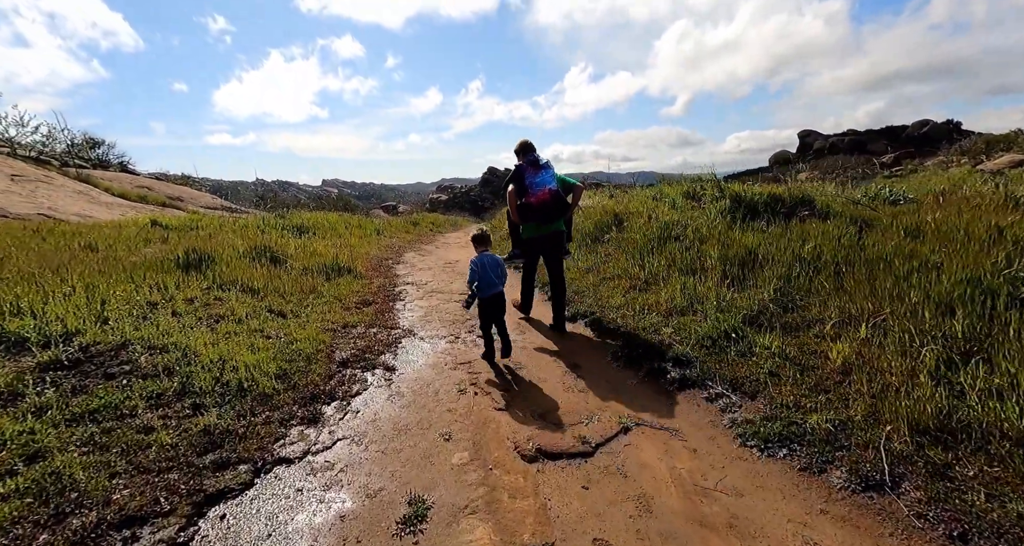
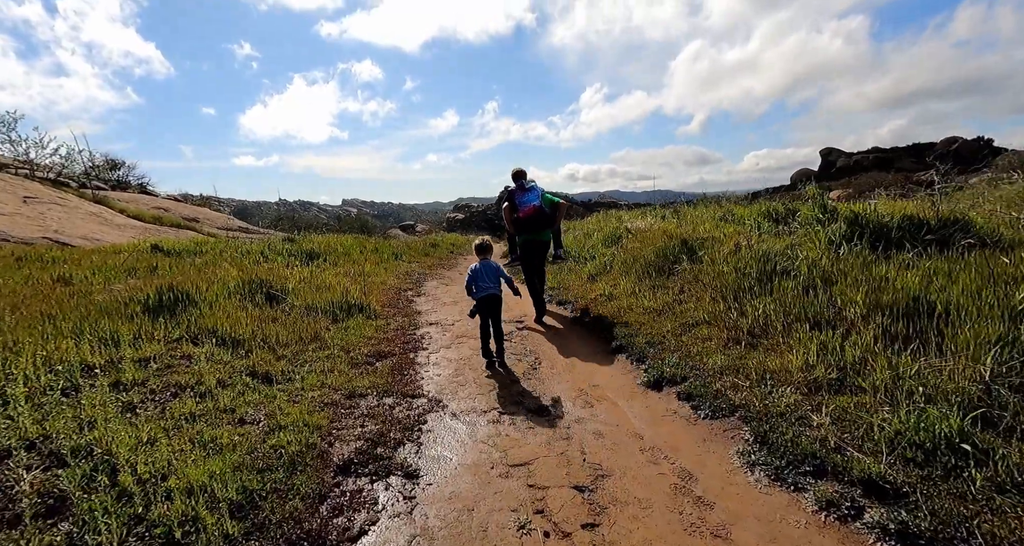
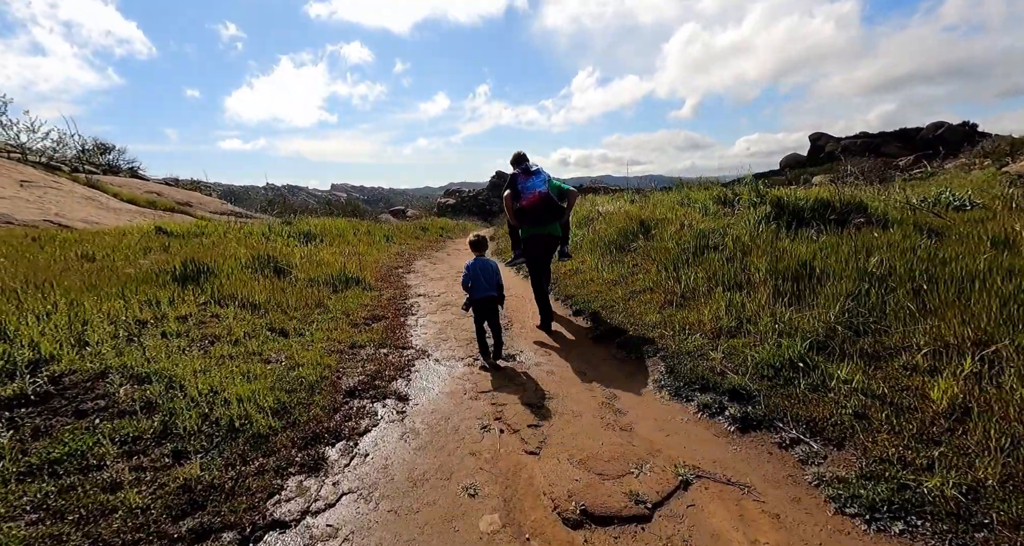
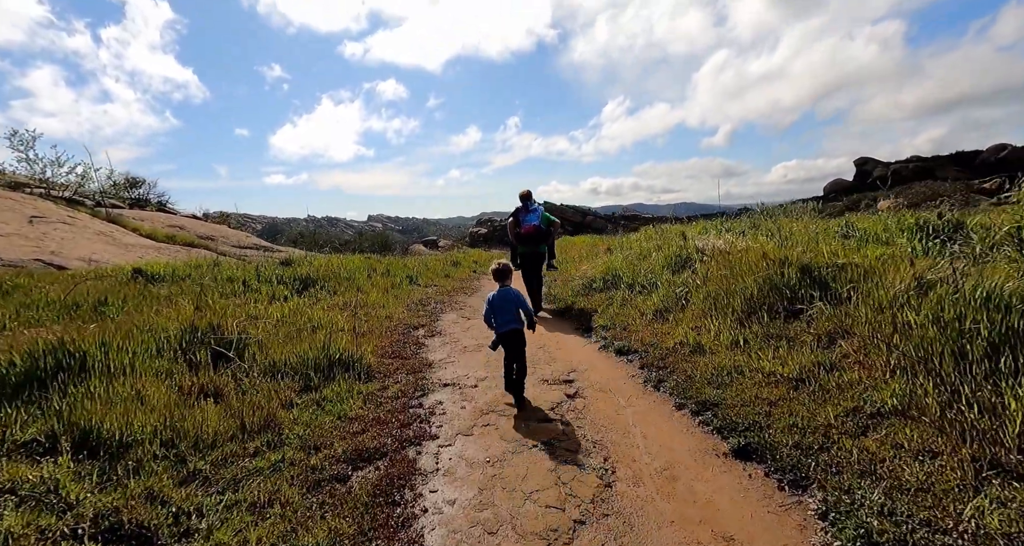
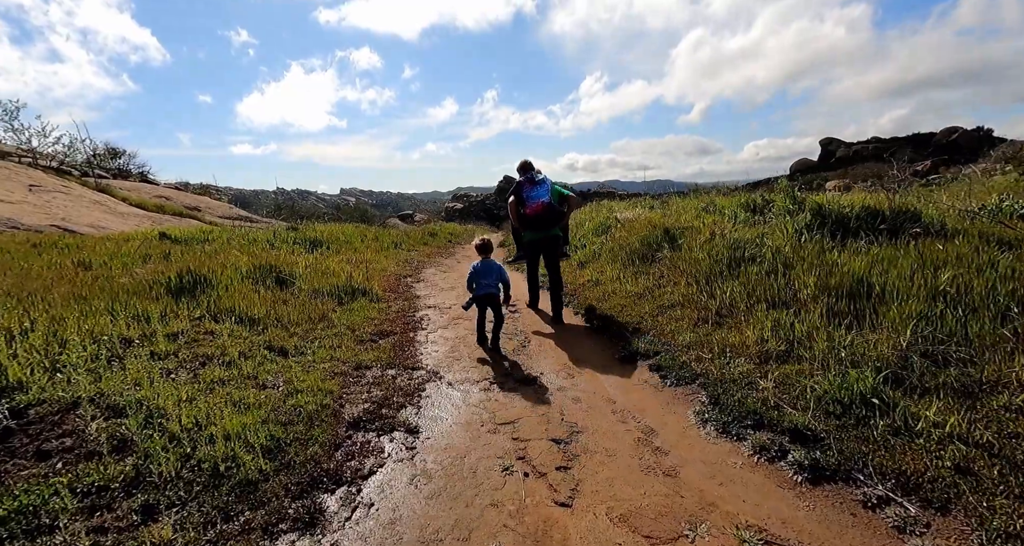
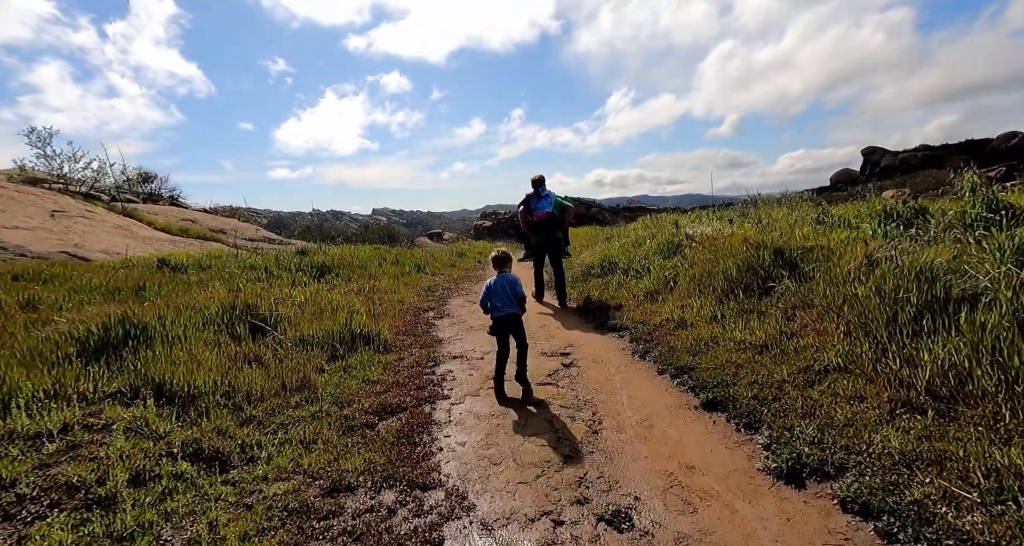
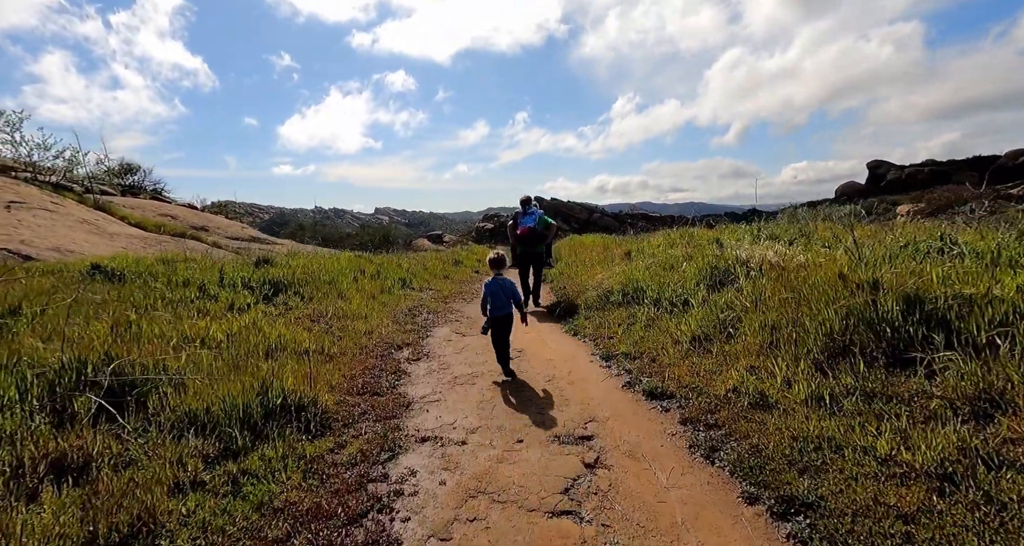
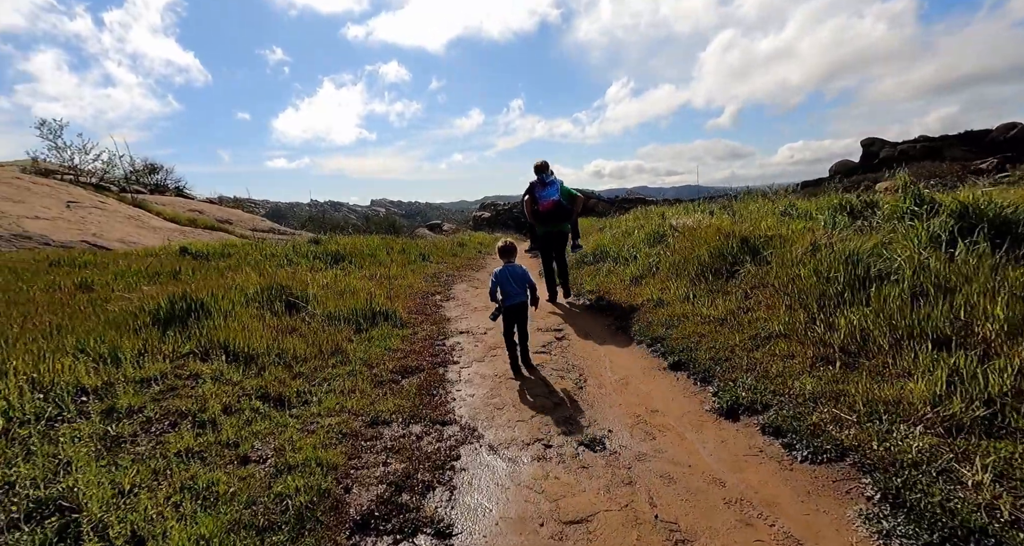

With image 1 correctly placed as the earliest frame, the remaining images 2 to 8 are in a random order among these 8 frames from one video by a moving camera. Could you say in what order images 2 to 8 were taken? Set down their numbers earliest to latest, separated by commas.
3, 5, 2, 8, 6, 4, 7
